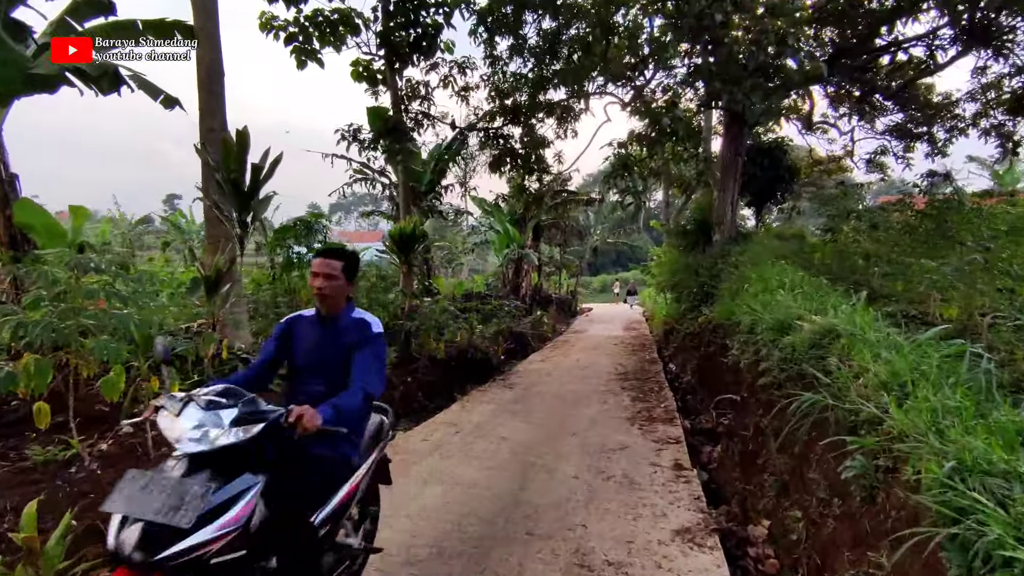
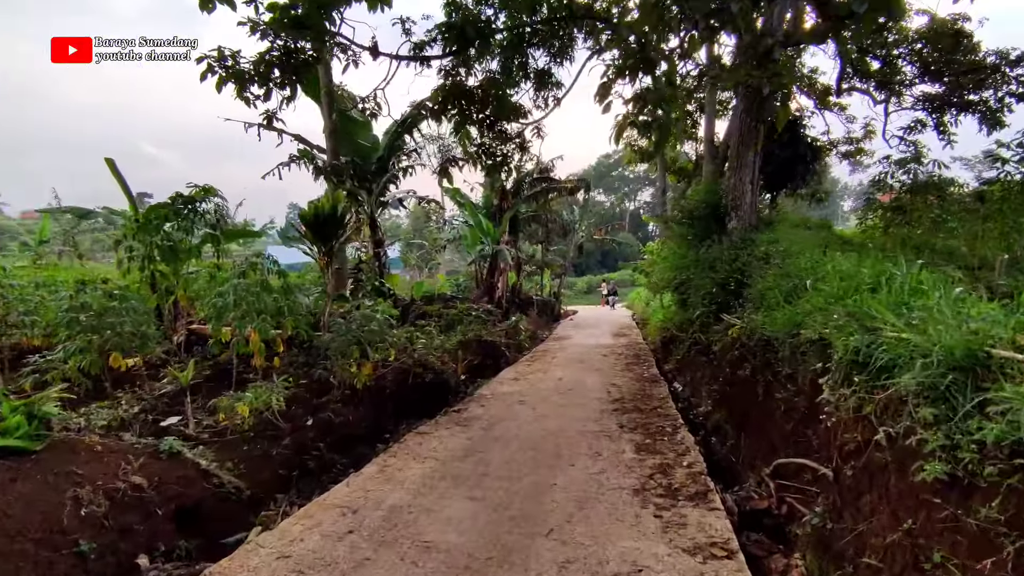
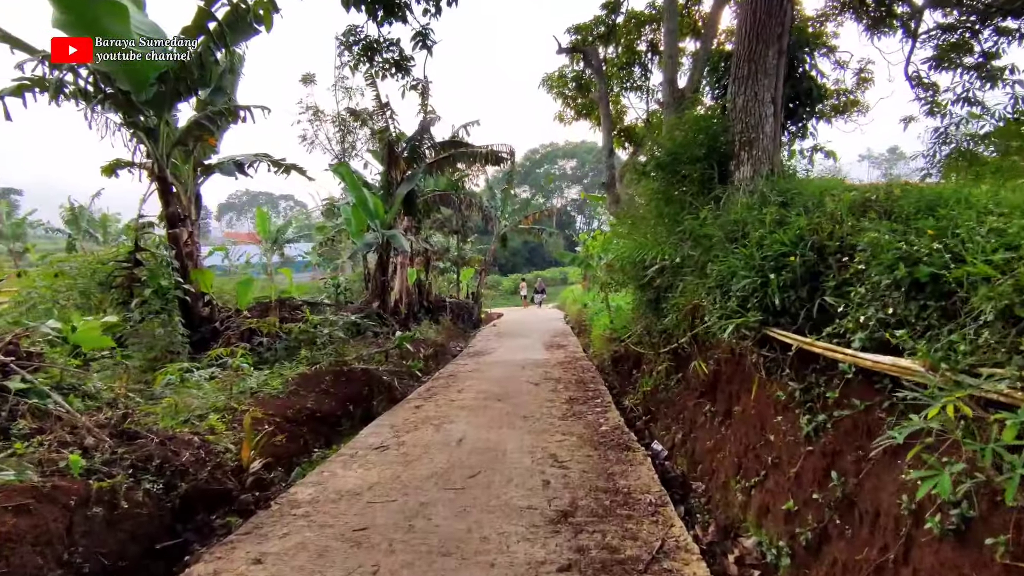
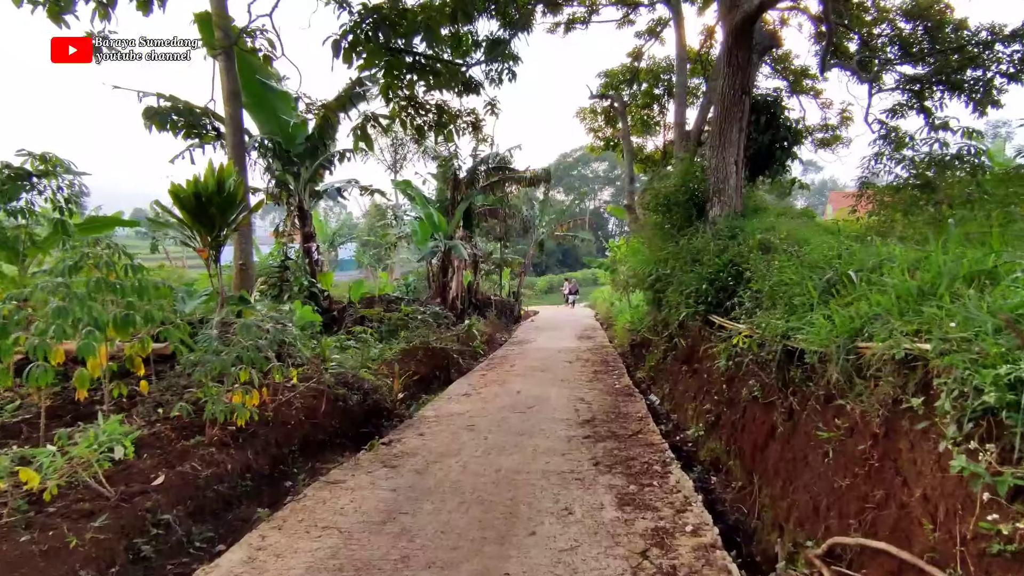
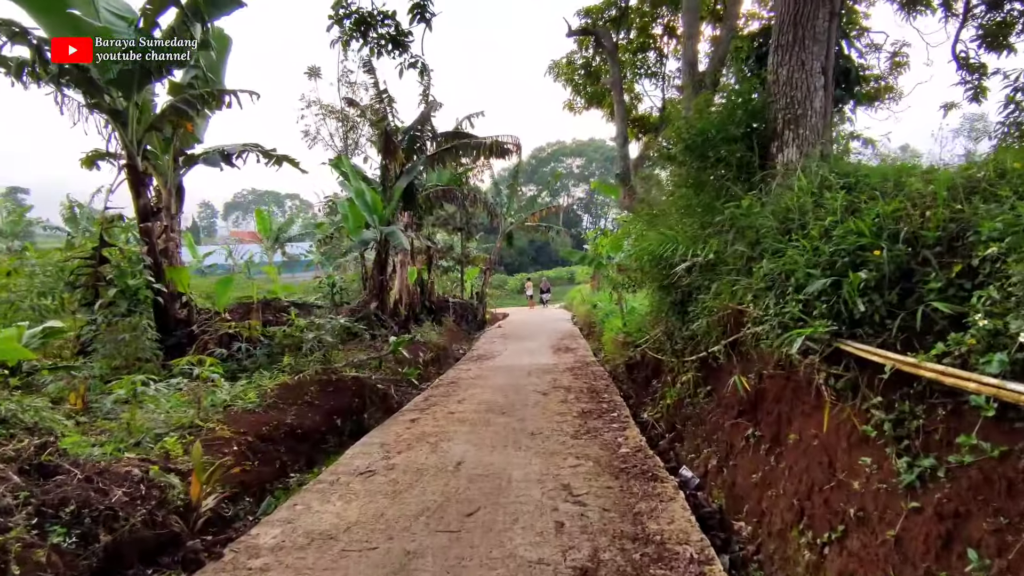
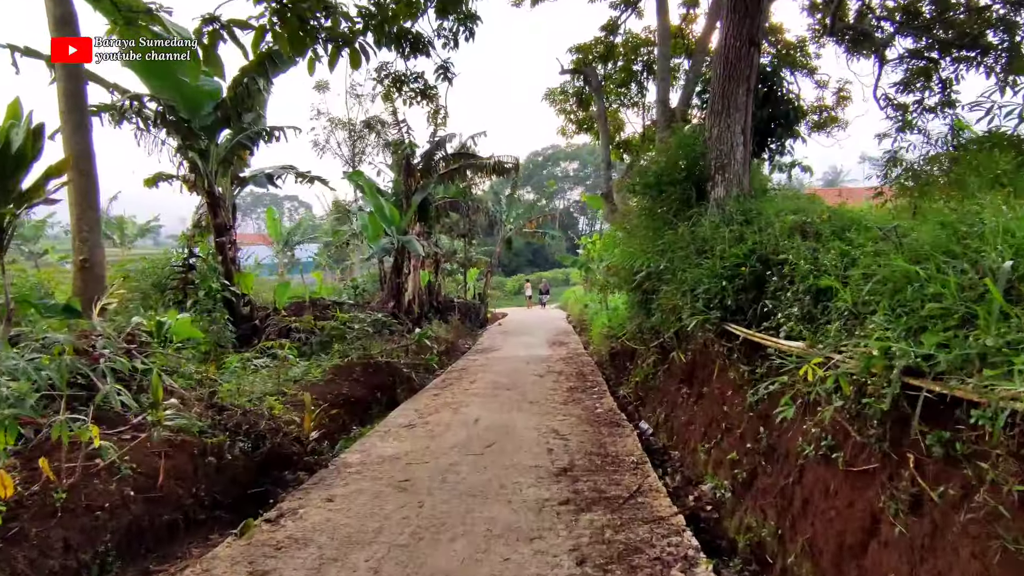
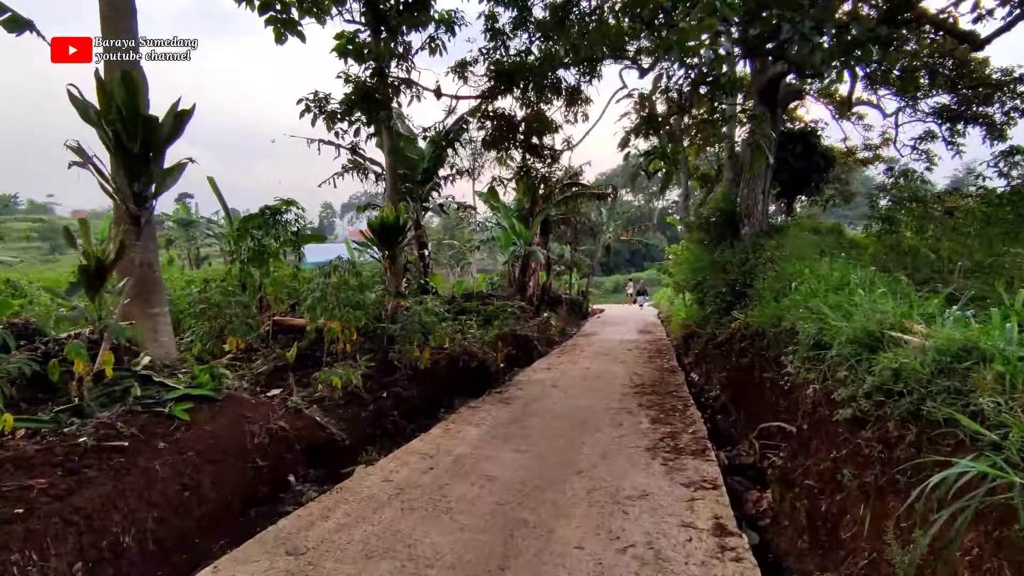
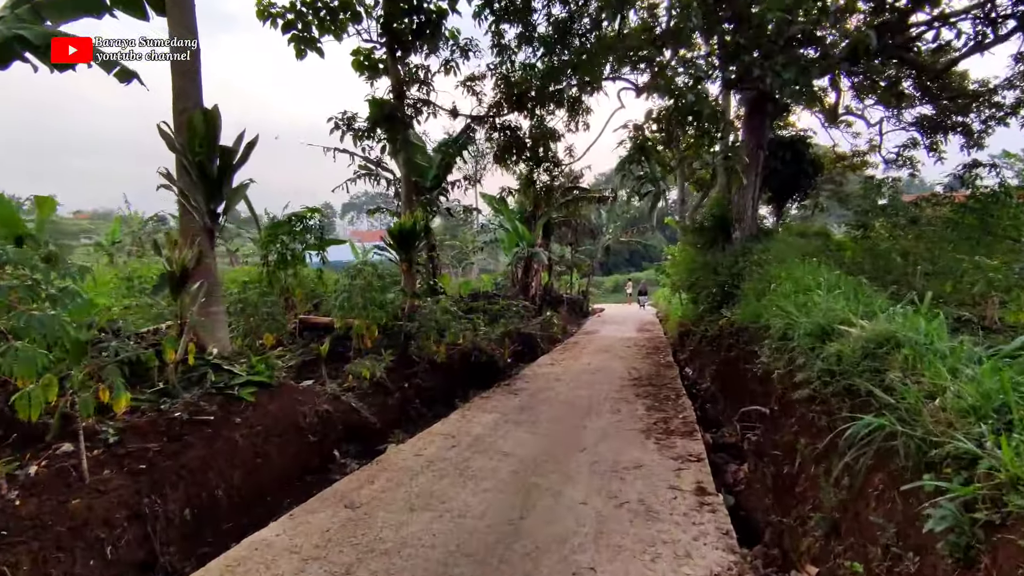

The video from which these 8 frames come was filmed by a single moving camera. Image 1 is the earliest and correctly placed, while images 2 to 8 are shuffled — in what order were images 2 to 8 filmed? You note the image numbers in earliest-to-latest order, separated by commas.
8, 7, 2, 4, 6, 3, 5
